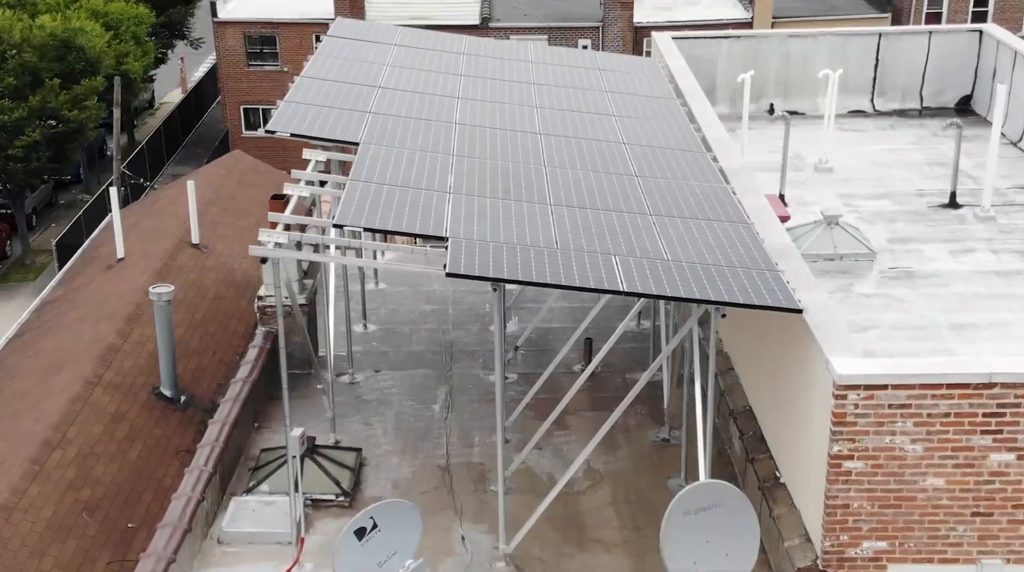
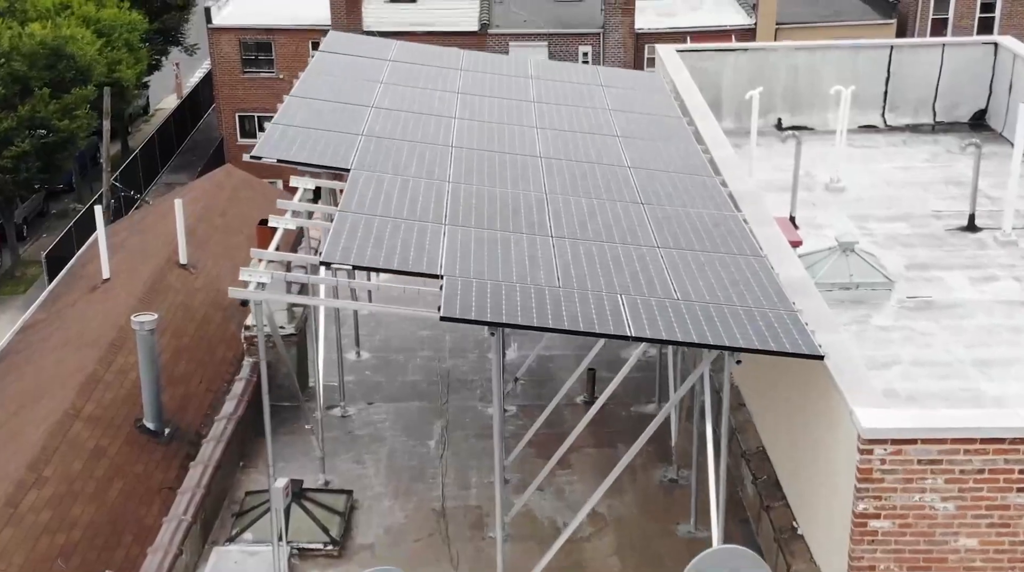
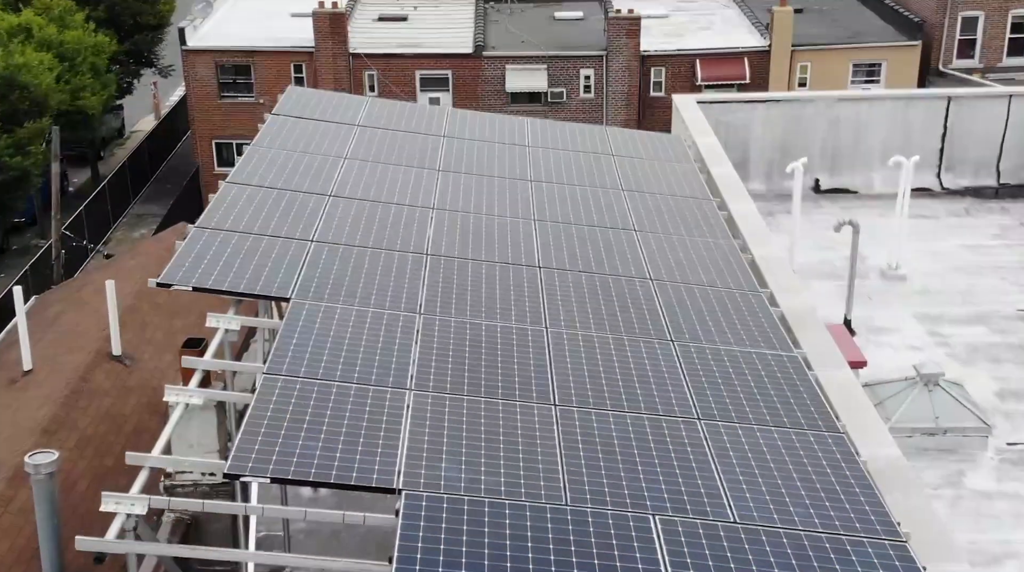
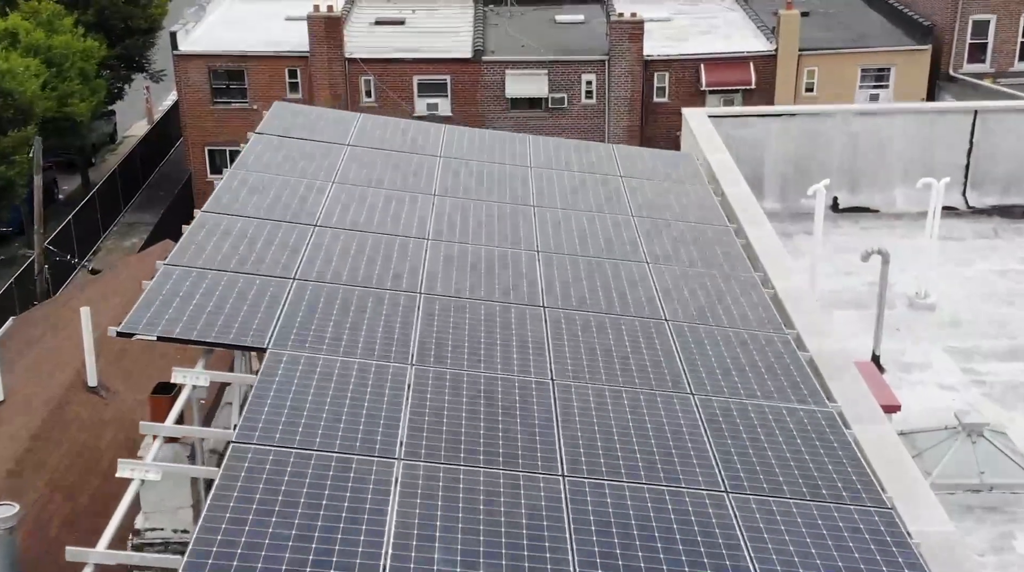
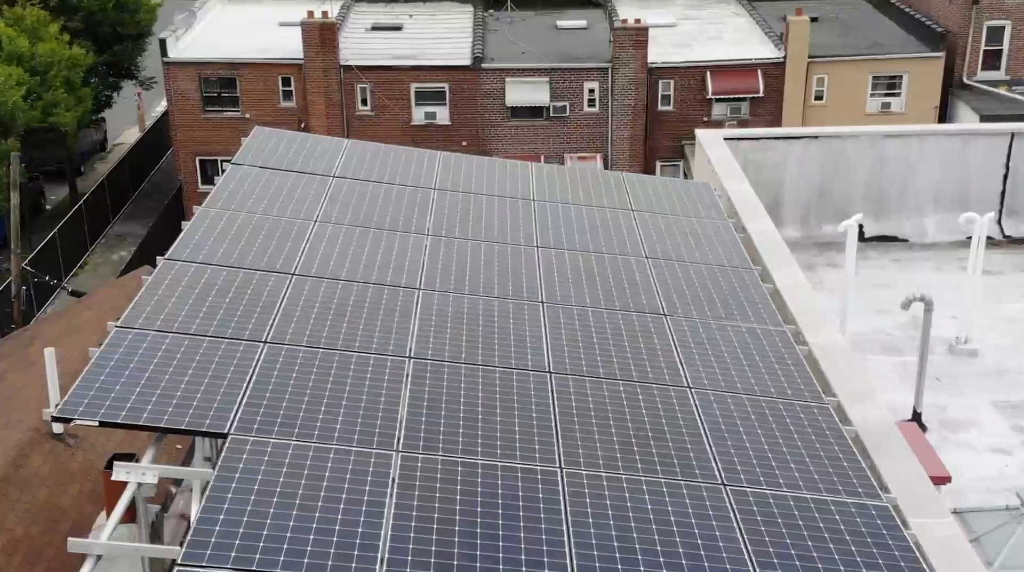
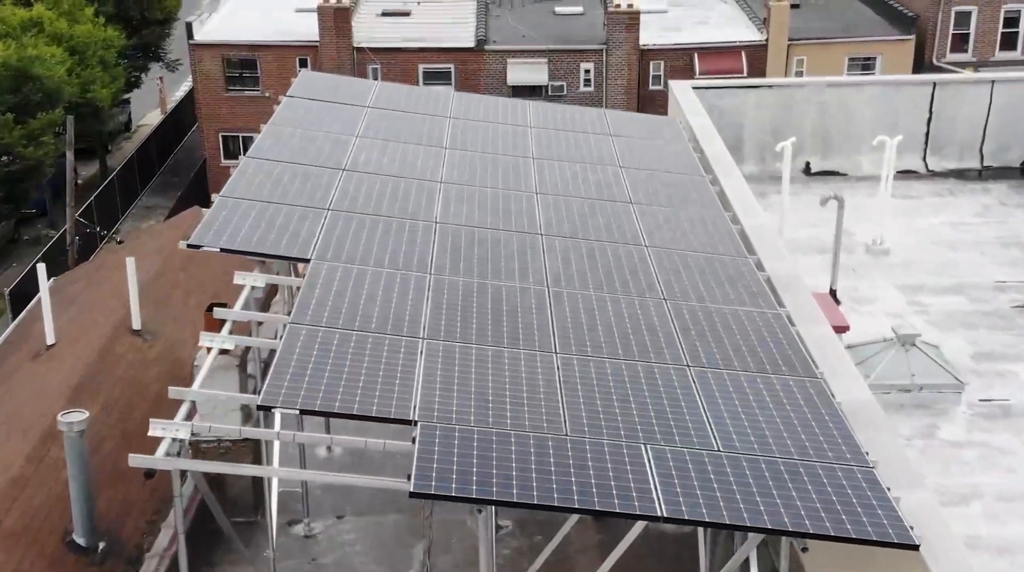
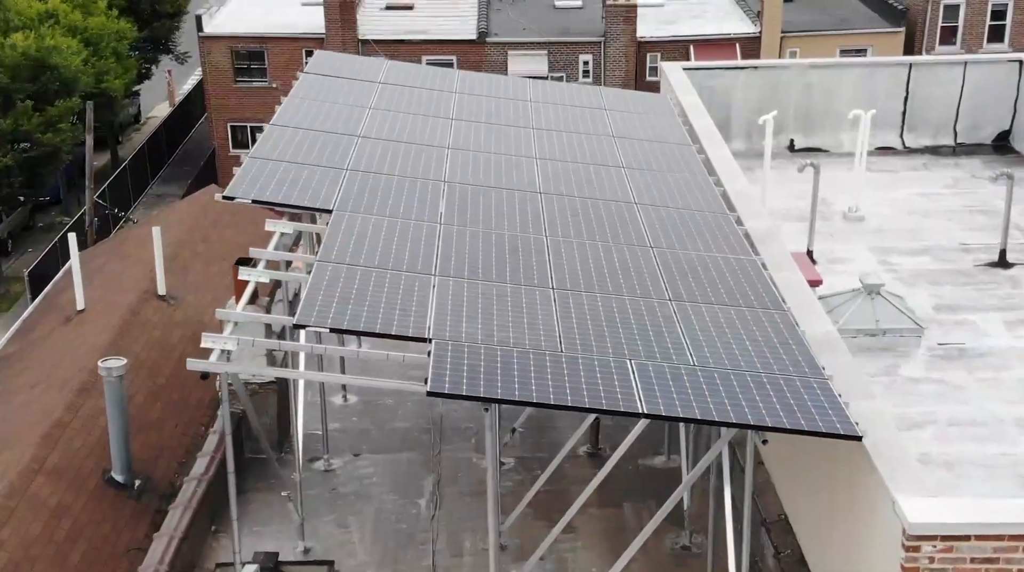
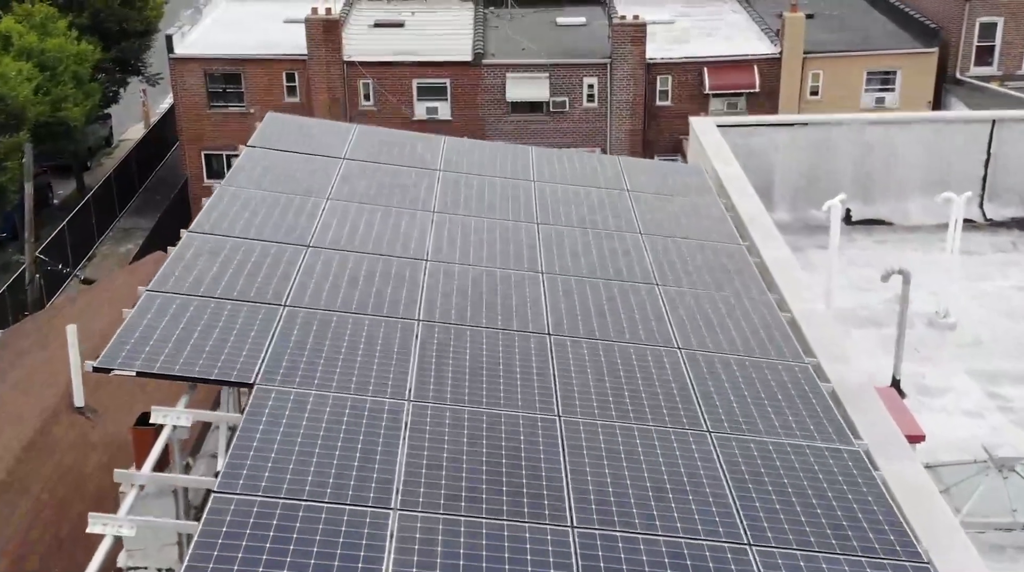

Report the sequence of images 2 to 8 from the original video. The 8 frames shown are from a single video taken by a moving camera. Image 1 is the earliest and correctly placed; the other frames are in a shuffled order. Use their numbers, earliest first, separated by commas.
2, 7, 6, 3, 4, 8, 5
